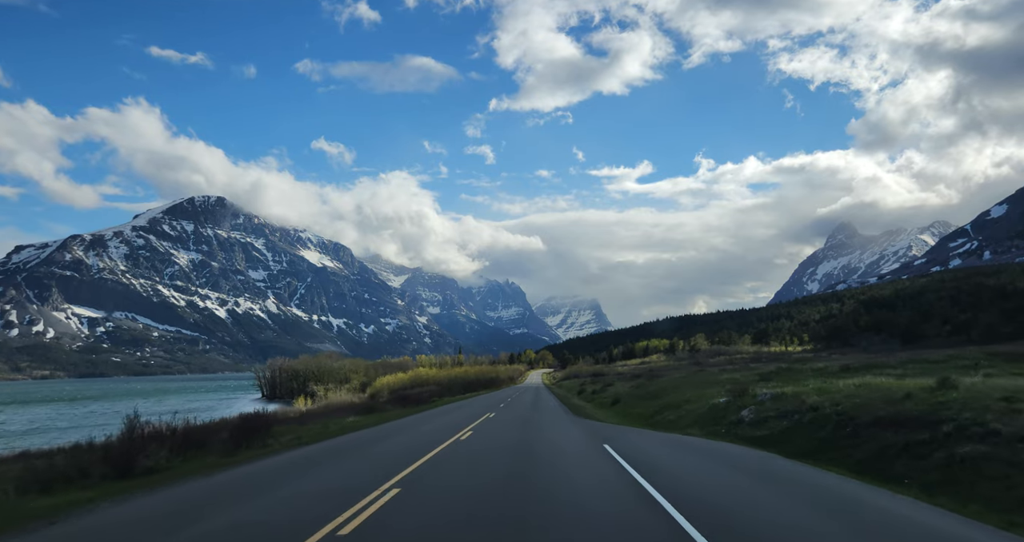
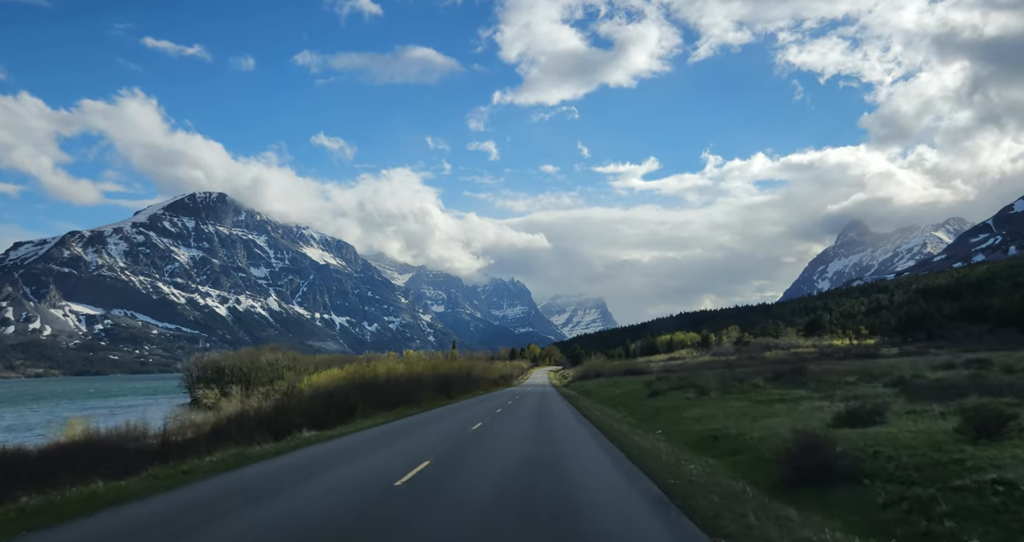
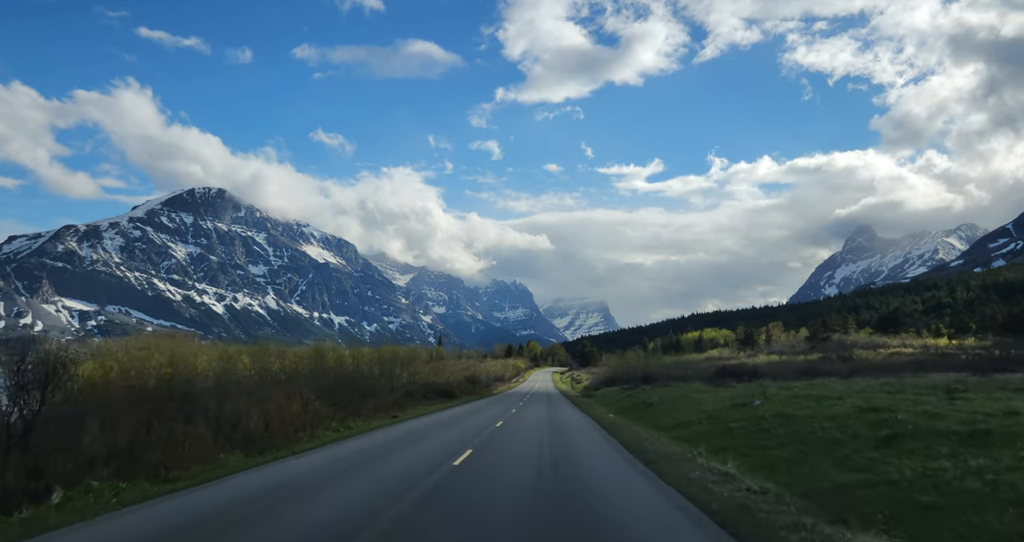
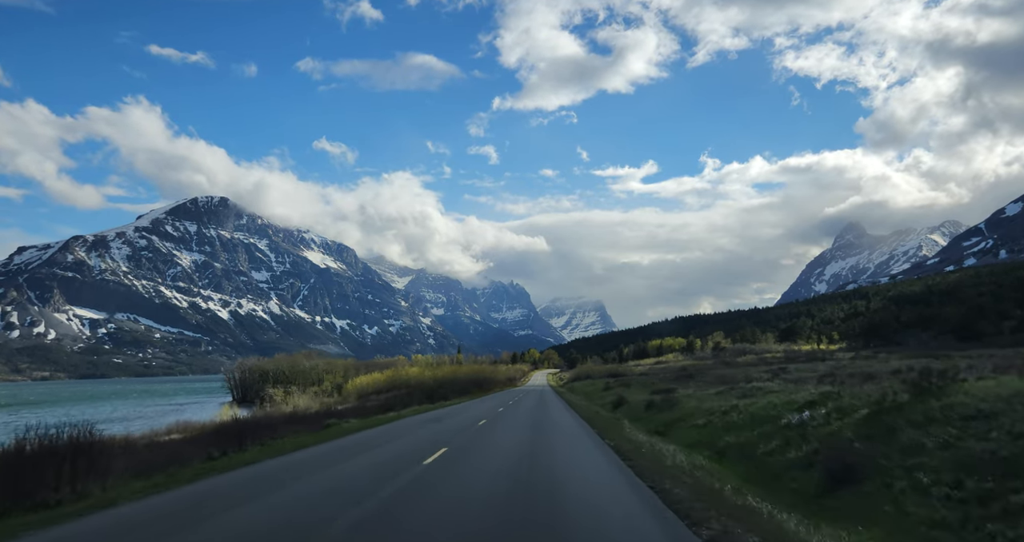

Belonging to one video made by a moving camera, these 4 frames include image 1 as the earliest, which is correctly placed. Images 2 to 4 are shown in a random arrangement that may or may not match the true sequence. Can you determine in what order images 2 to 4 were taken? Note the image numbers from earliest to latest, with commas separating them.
4, 2, 3
